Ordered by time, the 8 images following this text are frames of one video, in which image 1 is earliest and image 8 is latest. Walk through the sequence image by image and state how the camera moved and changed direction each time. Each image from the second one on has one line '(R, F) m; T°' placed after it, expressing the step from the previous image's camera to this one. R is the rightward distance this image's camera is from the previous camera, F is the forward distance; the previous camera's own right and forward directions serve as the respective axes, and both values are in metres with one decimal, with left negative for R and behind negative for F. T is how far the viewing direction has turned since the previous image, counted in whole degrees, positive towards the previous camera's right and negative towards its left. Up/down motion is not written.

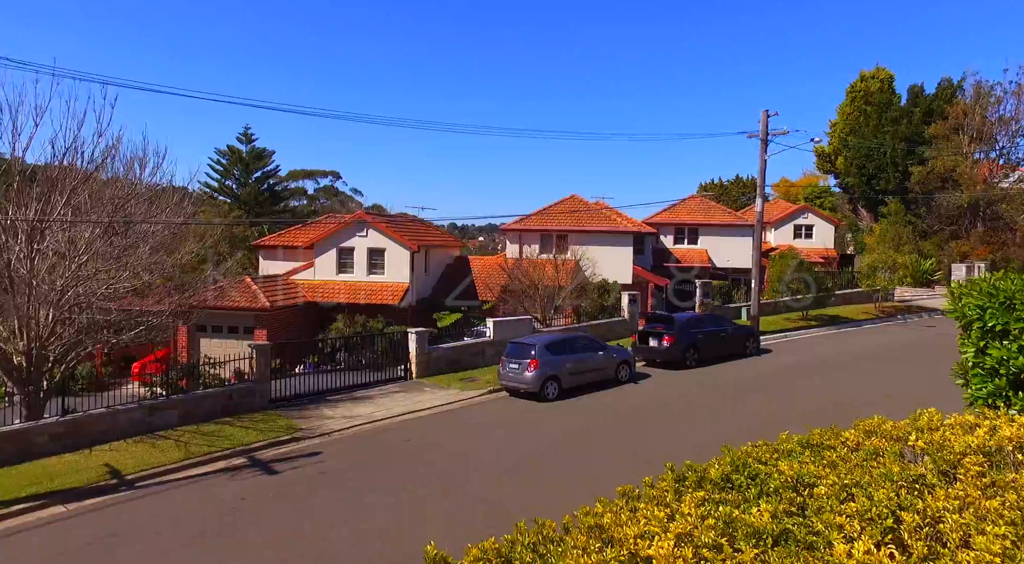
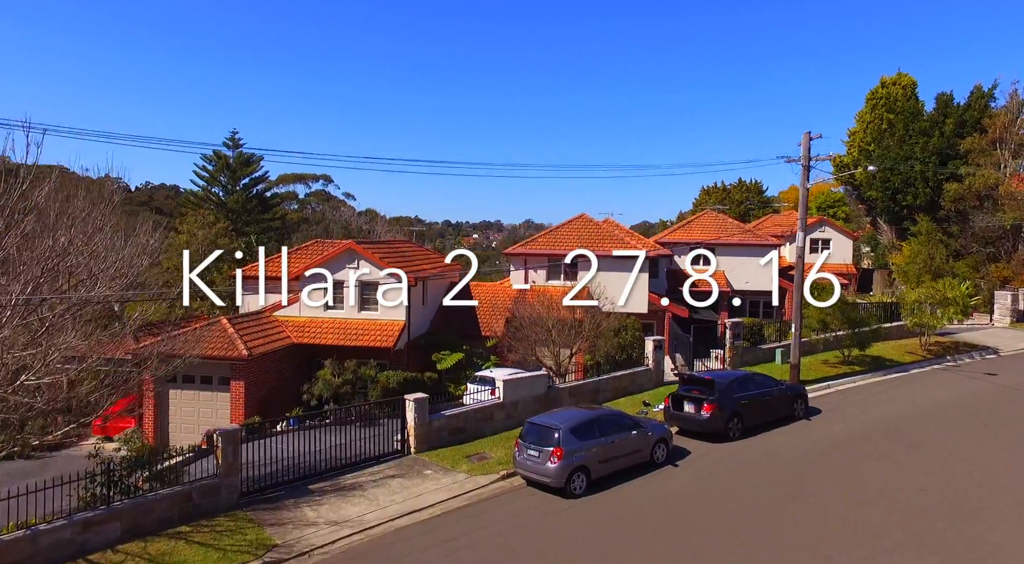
(-0.4, +2.5) m; 0°
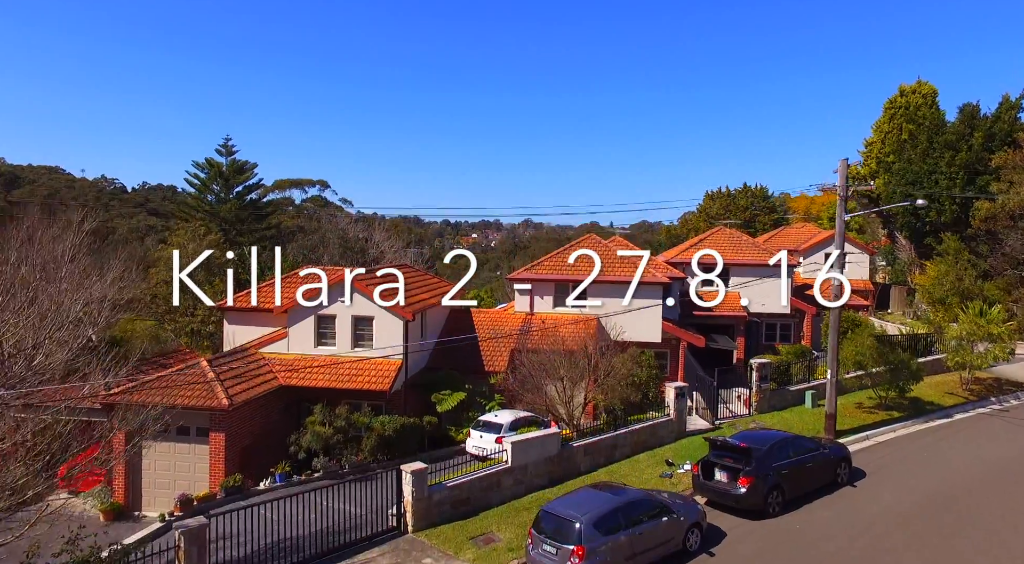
(-0.2, +1.8) m; 0°
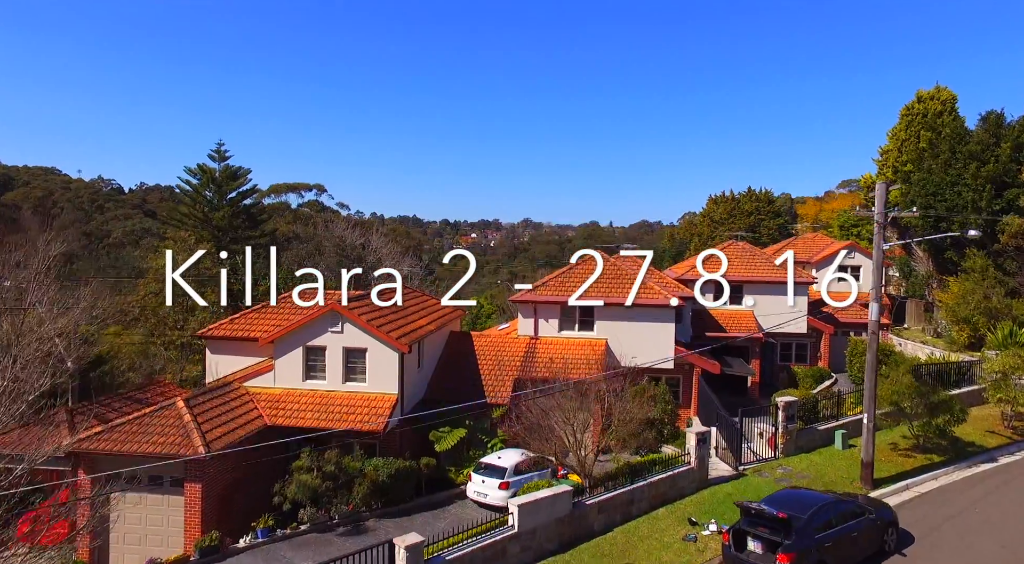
(-0.1, +1.6) m; 0°
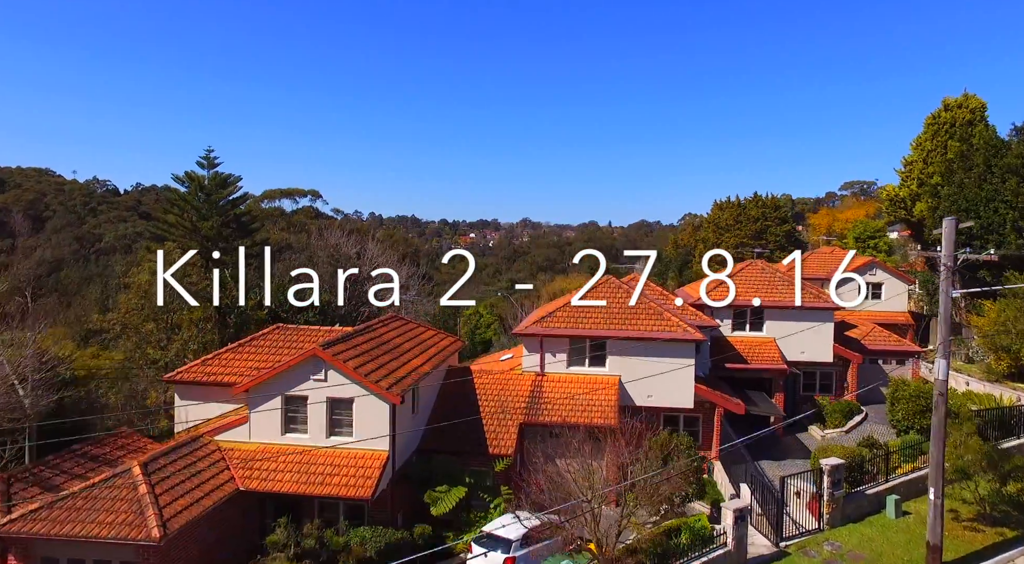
(-0.2, +2.3) m; 0°
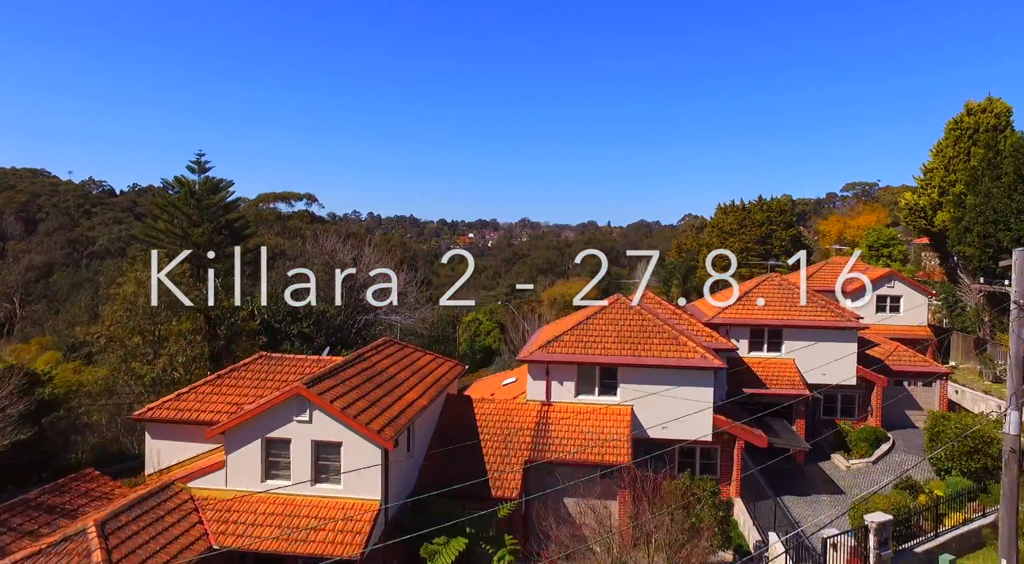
(-0.1, +1.7) m; 0°
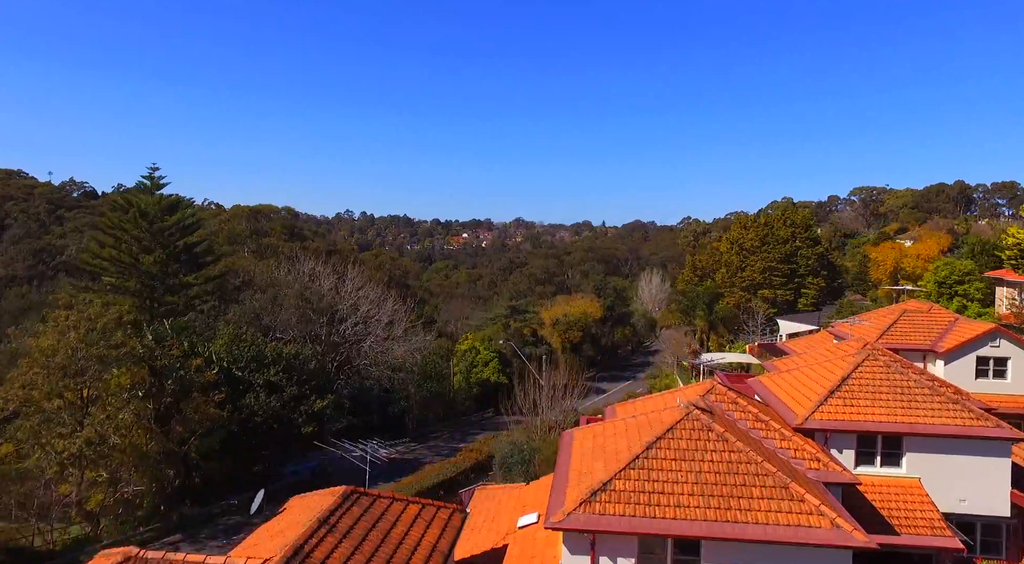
(-0.6, +7.6) m; 0°
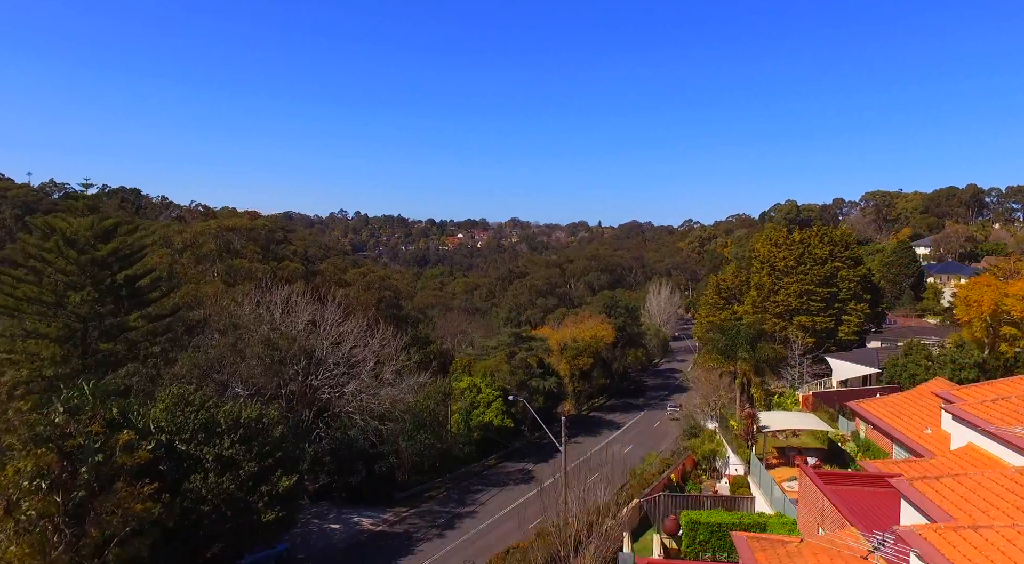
(-0.9, +8.6) m; 0°
